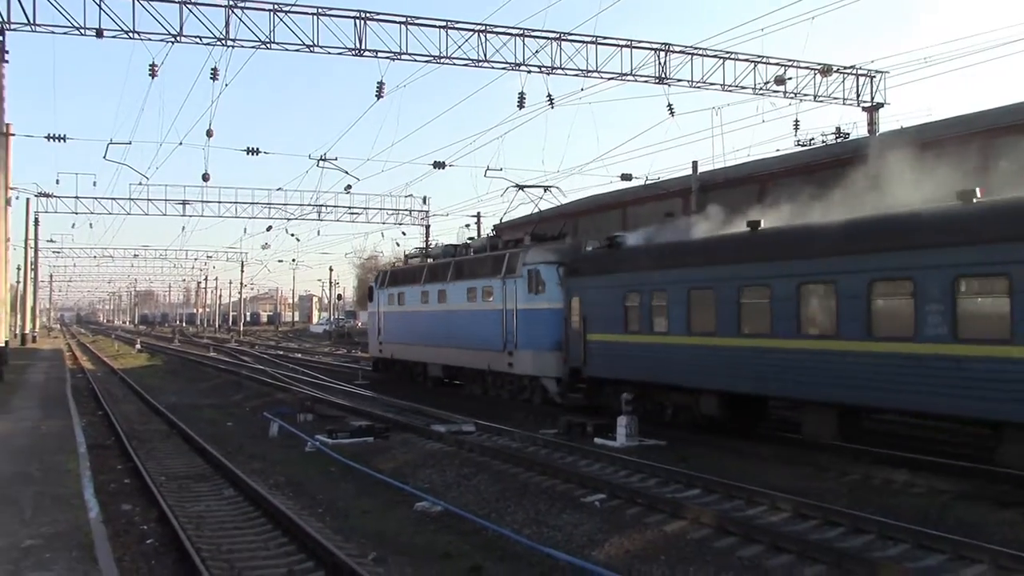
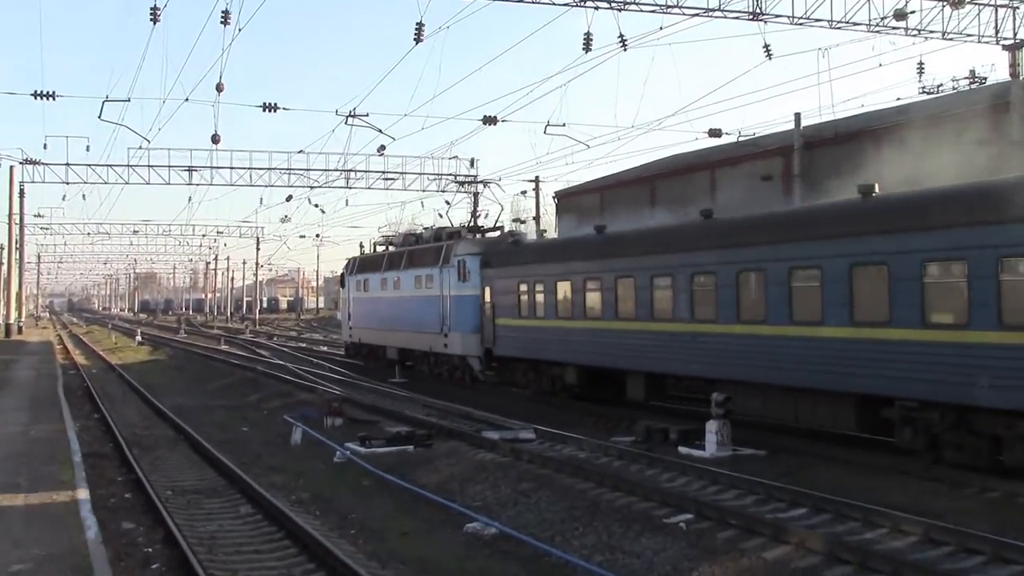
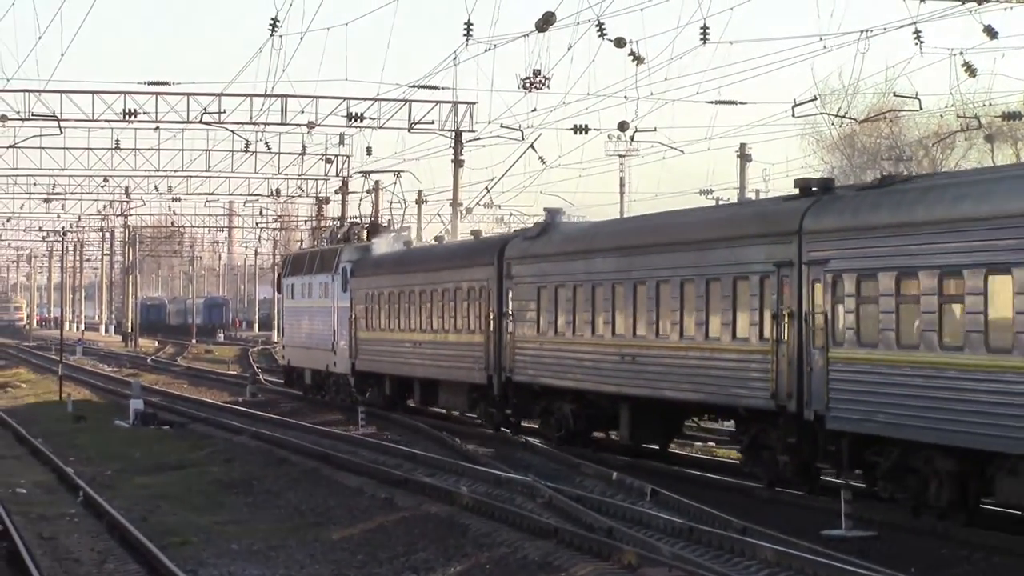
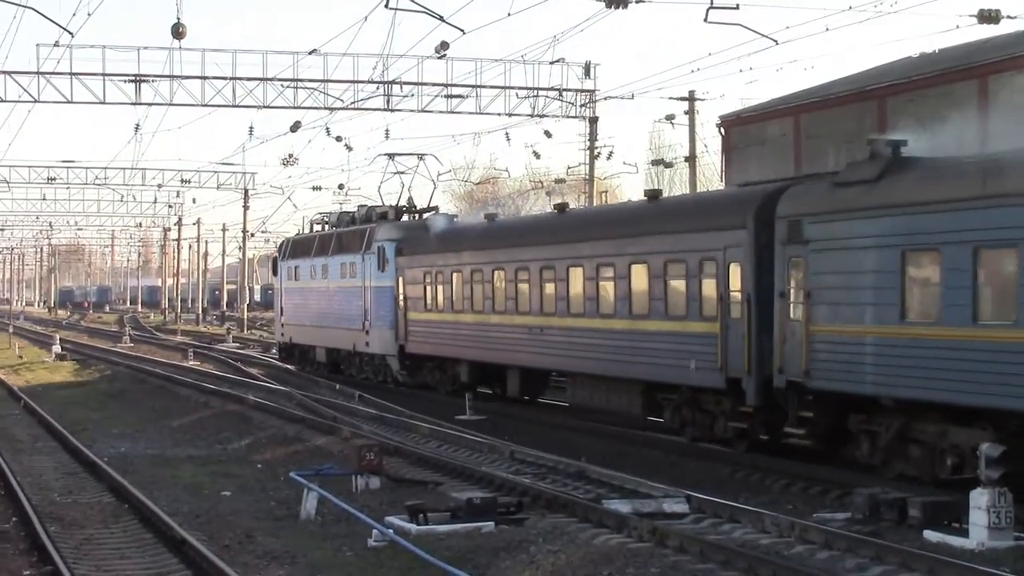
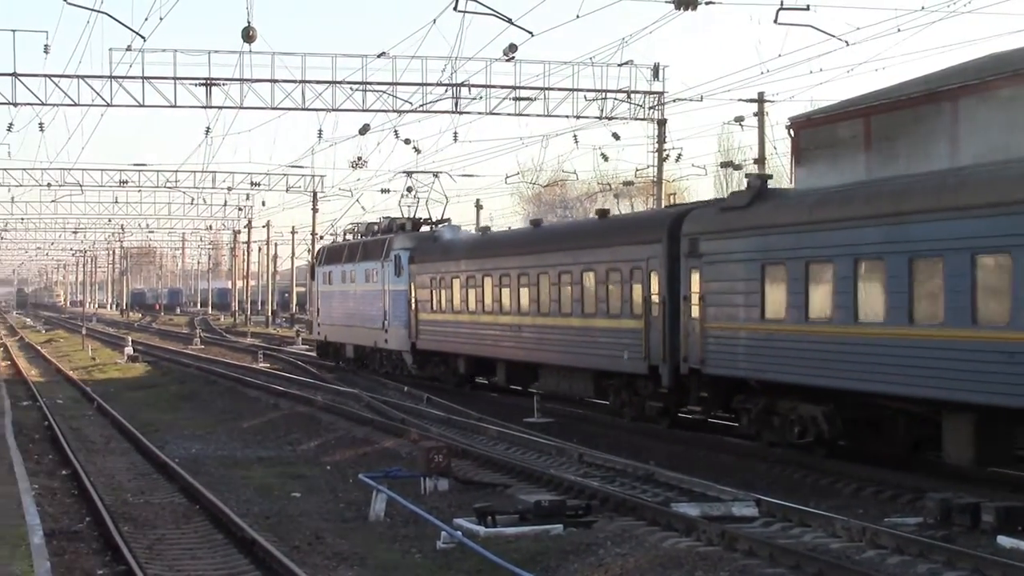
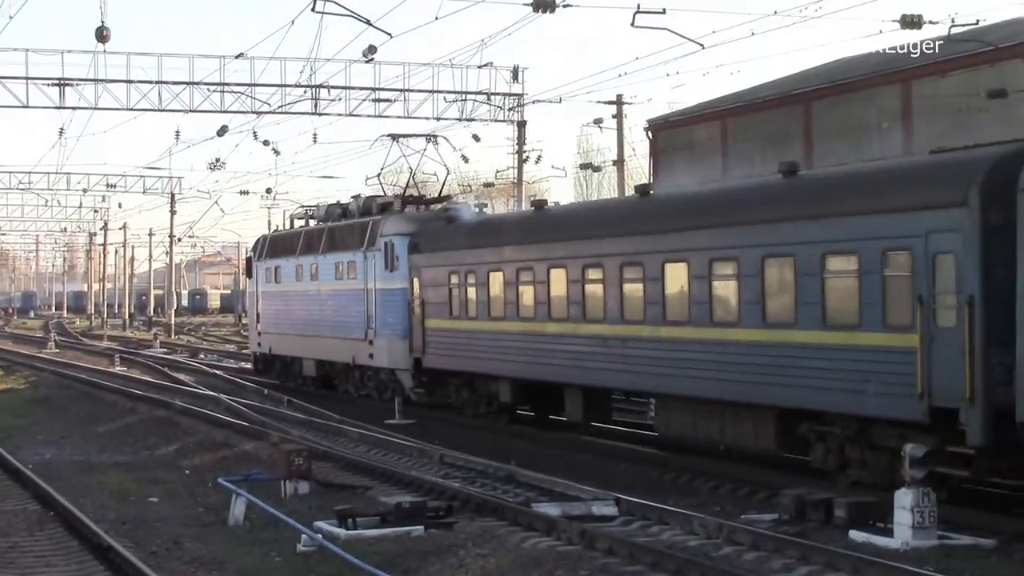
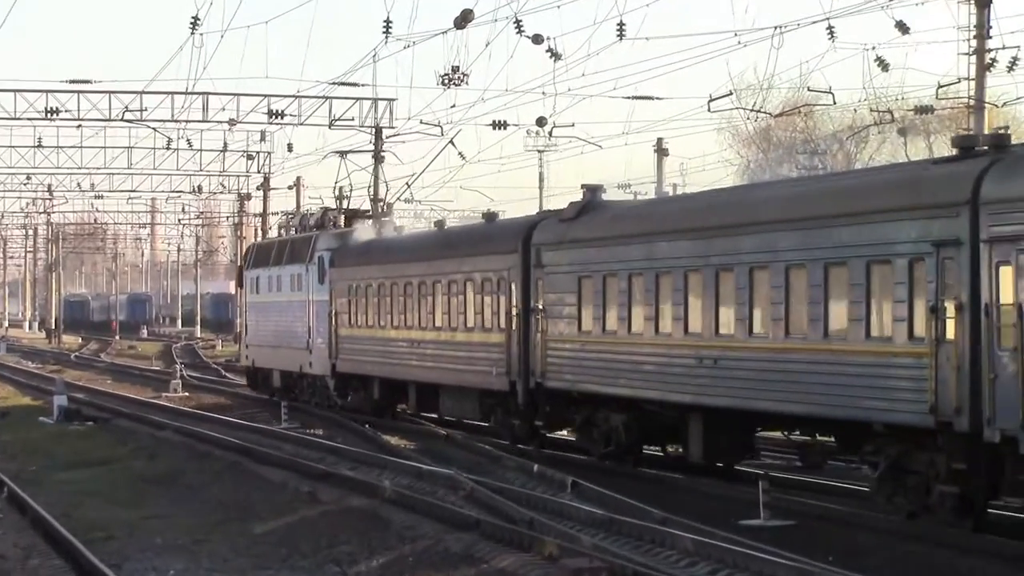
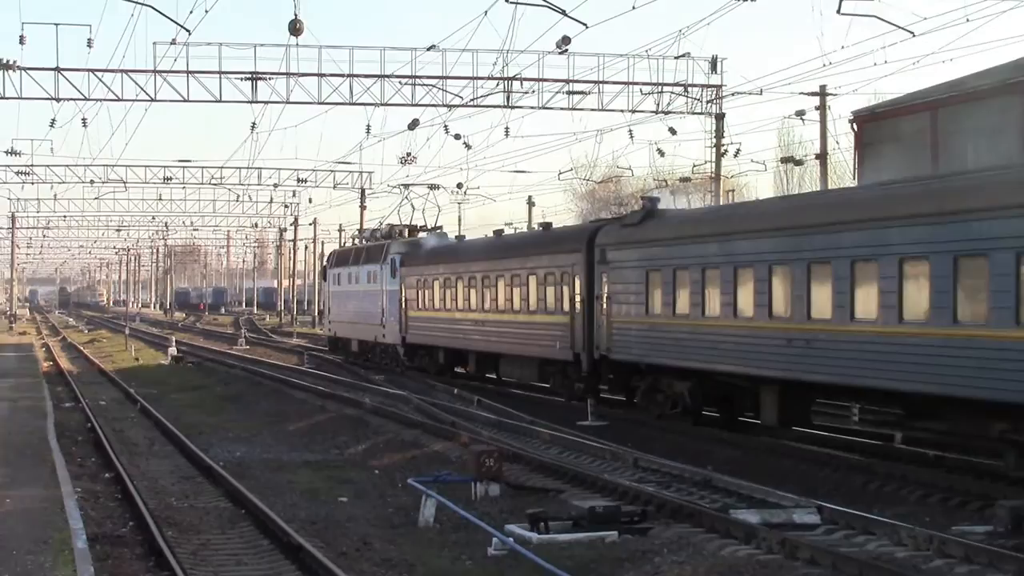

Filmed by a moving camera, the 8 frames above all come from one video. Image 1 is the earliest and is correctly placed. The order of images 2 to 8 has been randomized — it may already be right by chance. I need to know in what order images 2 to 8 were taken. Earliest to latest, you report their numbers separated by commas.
2, 6, 4, 5, 8, 7, 3
